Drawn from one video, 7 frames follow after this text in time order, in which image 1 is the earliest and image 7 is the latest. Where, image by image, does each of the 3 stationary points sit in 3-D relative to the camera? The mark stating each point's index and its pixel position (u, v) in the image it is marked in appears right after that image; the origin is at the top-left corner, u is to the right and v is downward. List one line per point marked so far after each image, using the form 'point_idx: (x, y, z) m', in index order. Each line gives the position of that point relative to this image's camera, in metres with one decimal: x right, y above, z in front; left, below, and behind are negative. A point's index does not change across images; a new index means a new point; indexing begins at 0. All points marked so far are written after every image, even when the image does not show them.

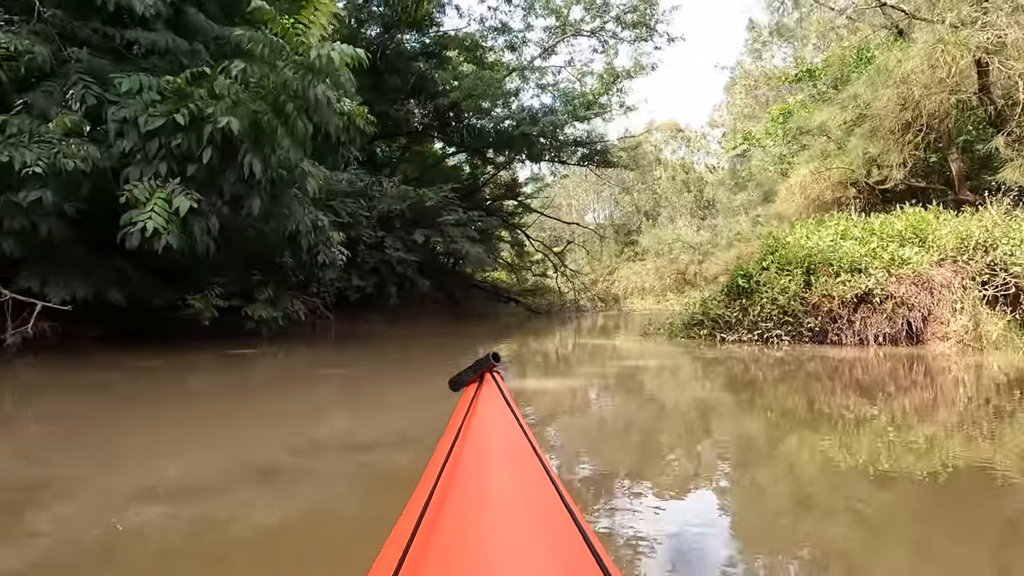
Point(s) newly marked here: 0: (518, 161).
0: (+0.2, +4.0, +16.9) m
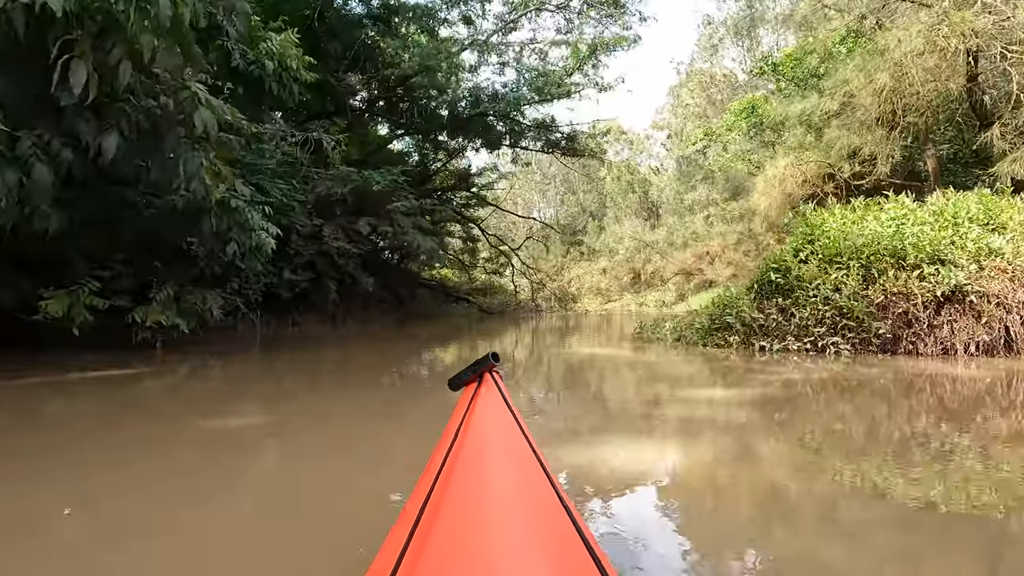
0: (-1.1, +4.1, +15.4) m
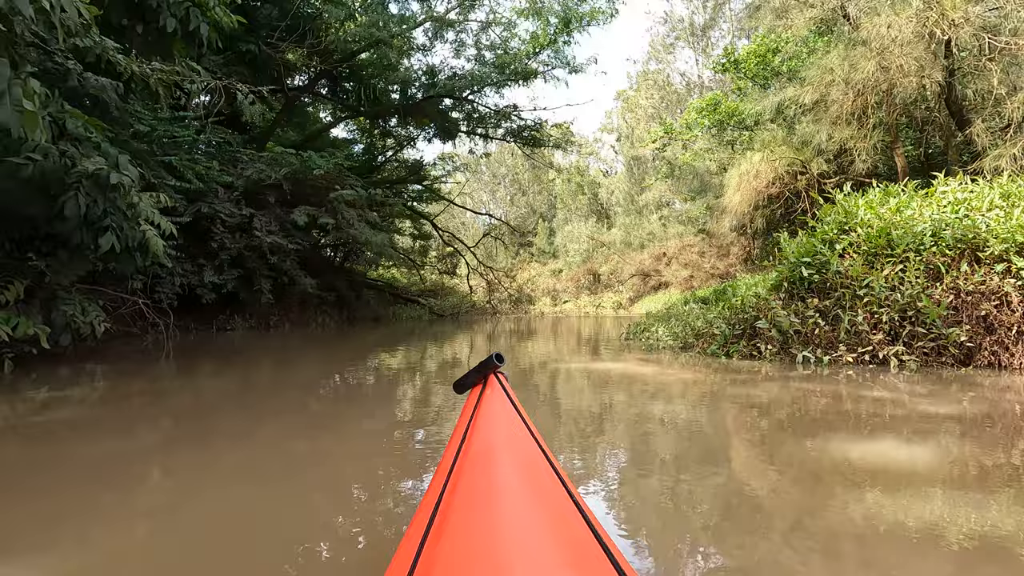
0: (-2.3, +4.1, +14.2) m
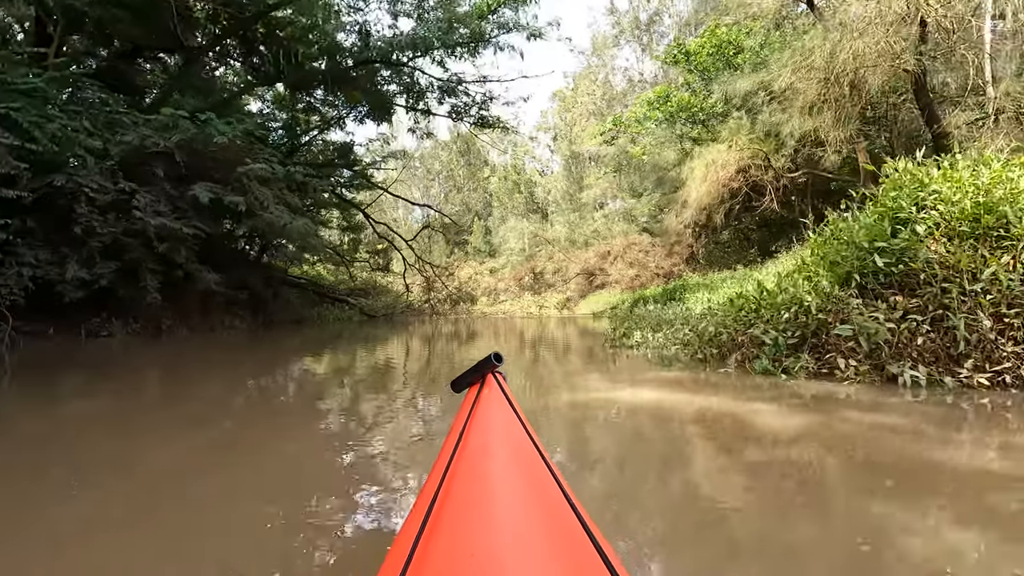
0: (-3.6, +4.1, +12.6) m
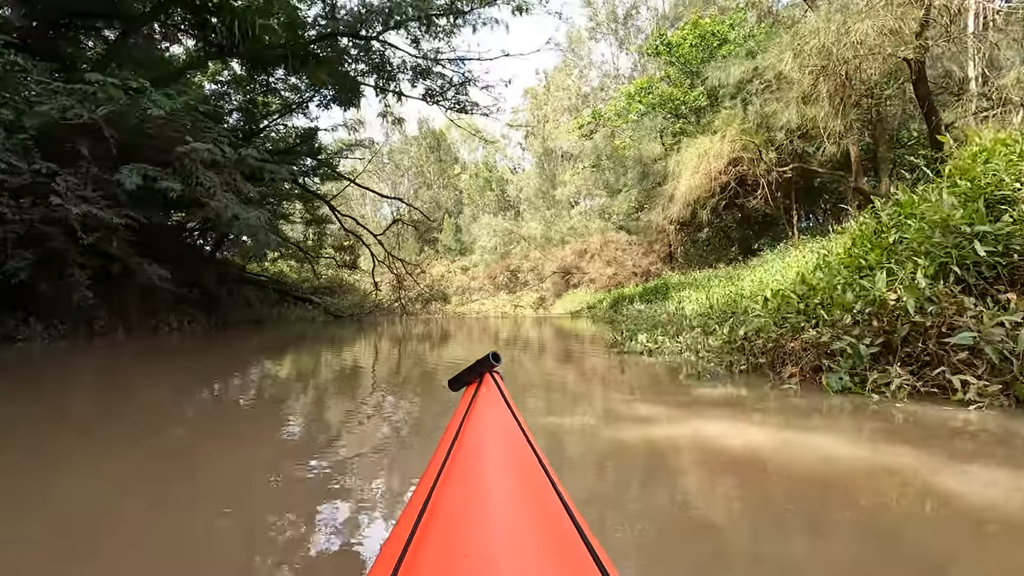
0: (-4.1, +4.2, +11.6) m
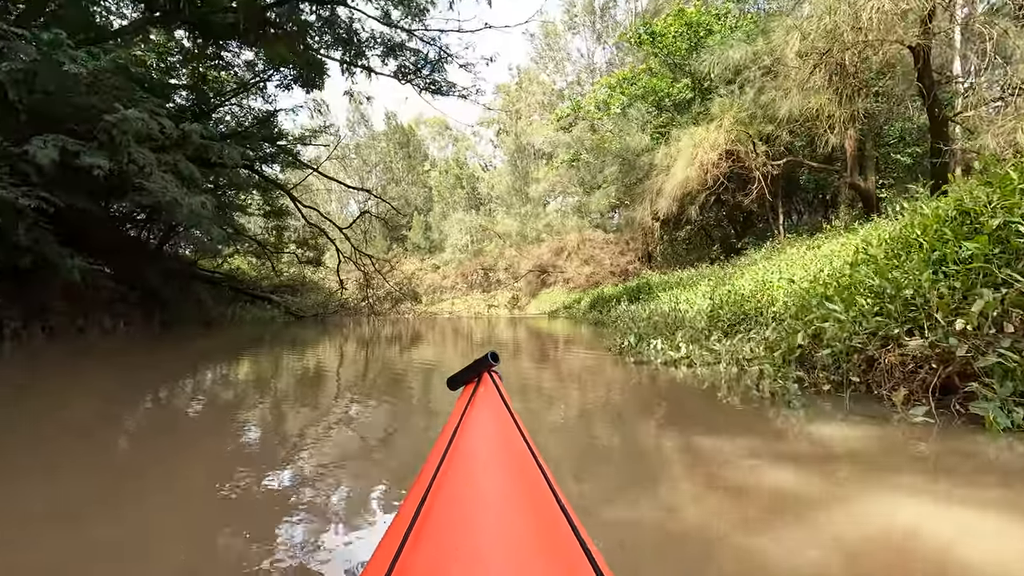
0: (-4.6, +4.2, +10.6) m
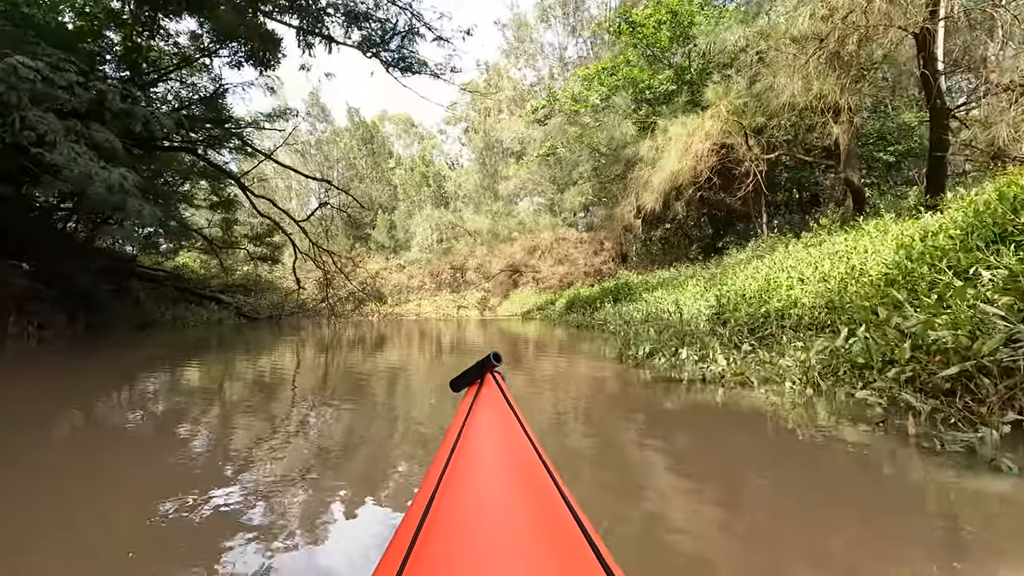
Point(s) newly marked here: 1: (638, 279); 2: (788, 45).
0: (-5.0, +4.2, +9.4) m
1: (+3.3, +0.3, +14.3) m
2: (+4.2, +3.7, +8.2) m
